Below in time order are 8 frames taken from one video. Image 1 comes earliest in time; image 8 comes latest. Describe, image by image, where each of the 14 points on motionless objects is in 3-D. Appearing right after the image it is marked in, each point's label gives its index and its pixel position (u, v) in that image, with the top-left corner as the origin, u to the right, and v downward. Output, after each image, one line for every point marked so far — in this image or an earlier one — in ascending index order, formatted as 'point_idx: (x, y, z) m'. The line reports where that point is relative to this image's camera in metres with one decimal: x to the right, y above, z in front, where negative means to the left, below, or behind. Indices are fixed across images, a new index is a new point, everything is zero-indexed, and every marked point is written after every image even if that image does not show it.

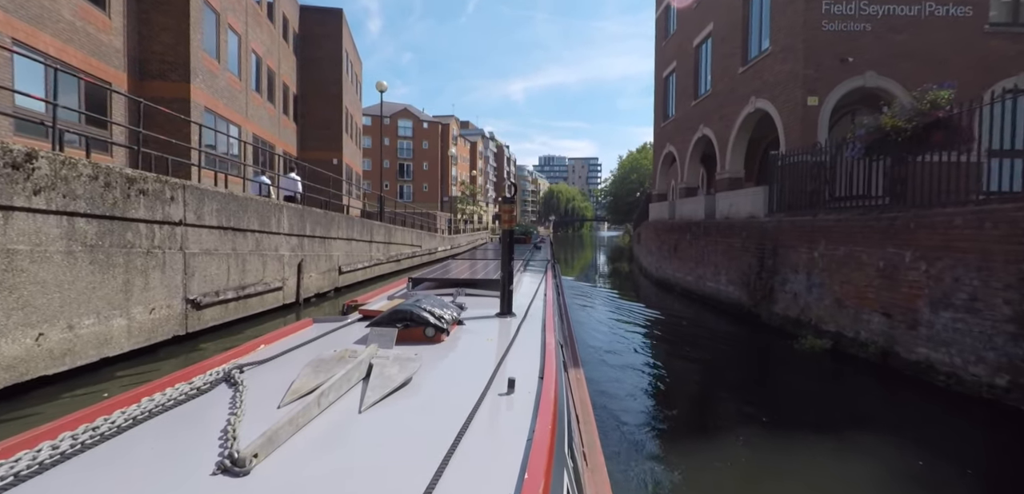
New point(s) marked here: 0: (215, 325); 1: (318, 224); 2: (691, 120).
0: (-4.2, -1.1, +6.4) m
1: (-4.0, +0.5, +9.3) m
2: (+6.7, +4.7, +16.3) m
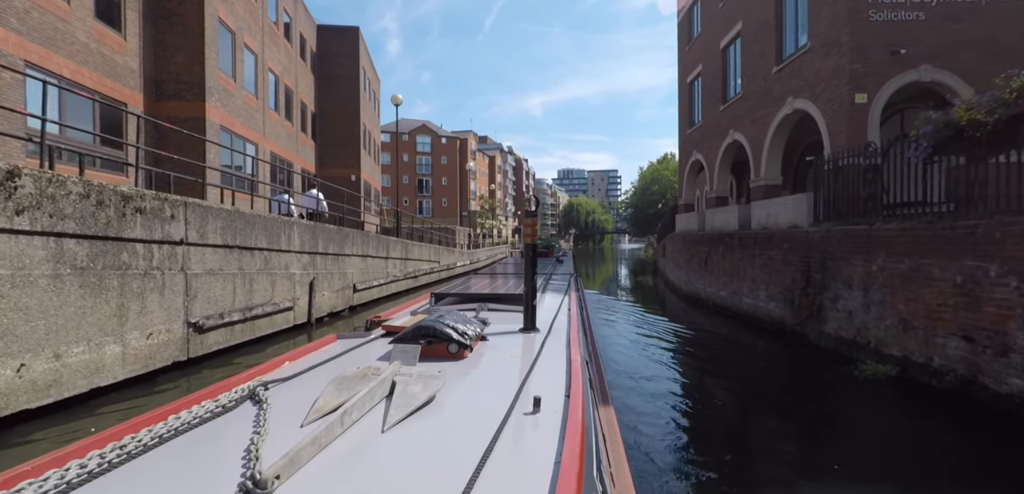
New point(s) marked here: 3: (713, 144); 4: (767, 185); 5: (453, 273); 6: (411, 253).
0: (-3.9, -1.4, +6.0) m
1: (-3.6, +0.1, +9.0) m
2: (+7.3, +4.3, +15.6) m
3: (+7.4, +3.7, +16.2) m
4: (+7.2, +1.8, +12.6) m
5: (-2.5, -1.1, +18.7) m
6: (-3.1, -0.2, +13.7) m
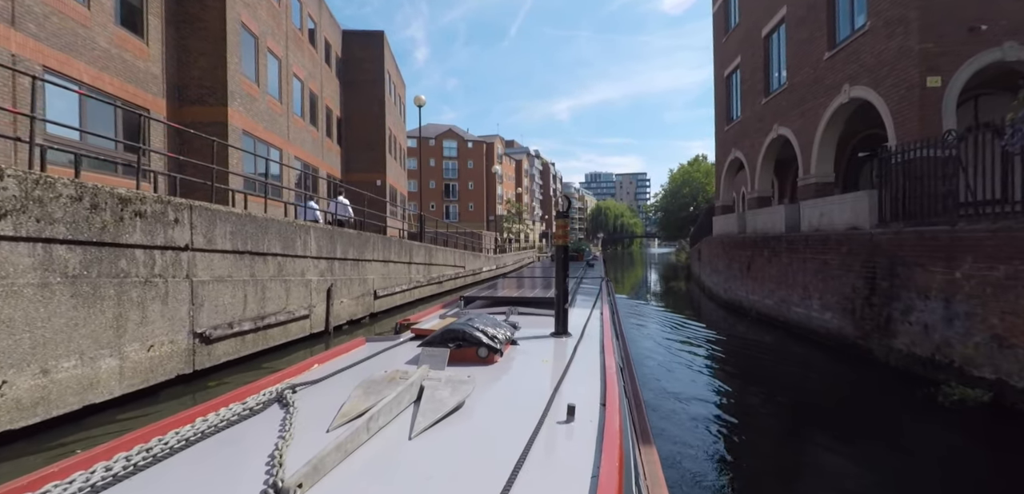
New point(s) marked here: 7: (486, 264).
0: (-3.6, -1.5, +5.7) m
1: (-3.1, 0.0, +8.6) m
2: (+8.2, +4.2, +14.7) m
3: (+8.3, +3.6, +15.3) m
4: (+7.9, +1.7, +11.6) m
5: (-1.4, -1.2, +18.3) m
6: (-2.3, -0.3, +13.3) m
7: (-1.2, -0.8, +19.8) m
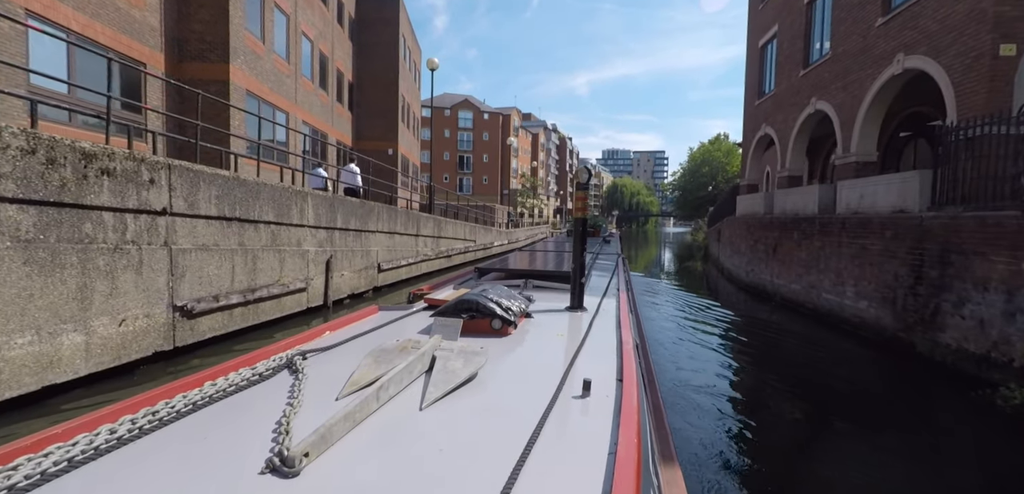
0: (-3.5, -1.1, +5.4) m
1: (-2.9, +0.6, +8.2) m
2: (+8.7, +4.7, +13.7) m
3: (+8.7, +4.1, +14.3) m
4: (+8.3, +2.0, +10.8) m
5: (-0.9, -0.2, +17.9) m
6: (-2.0, +0.5, +12.9) m
7: (-0.7, +0.3, +19.4) m
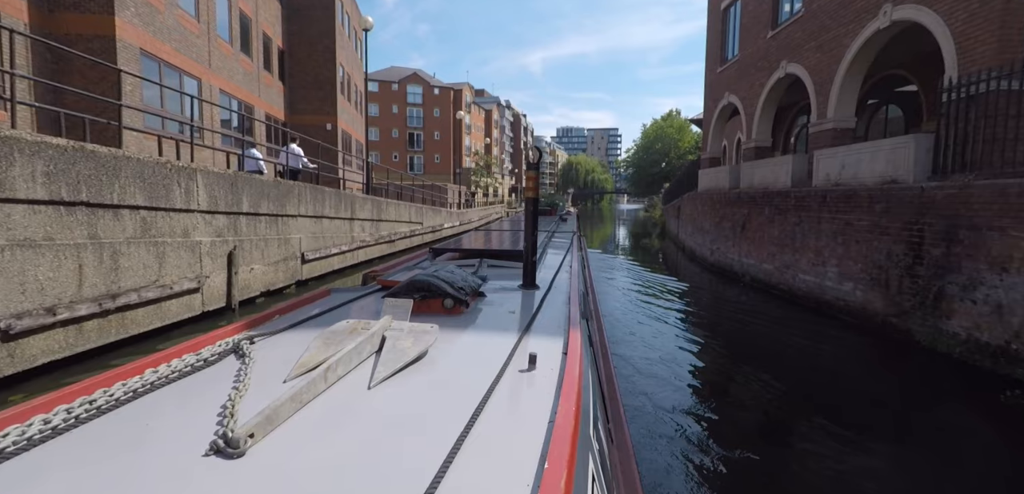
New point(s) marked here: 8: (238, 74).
0: (-4.1, -1.0, +4.0) m
1: (-3.8, +0.8, +6.9) m
2: (+7.2, +5.4, +13.2) m
3: (+7.2, +4.9, +13.9) m
4: (+7.1, +2.6, +10.4) m
5: (-2.7, +0.4, +16.7) m
6: (-3.3, +0.9, +11.6) m
7: (-2.6, +1.1, +18.1) m
8: (-8.8, +5.6, +14.5) m
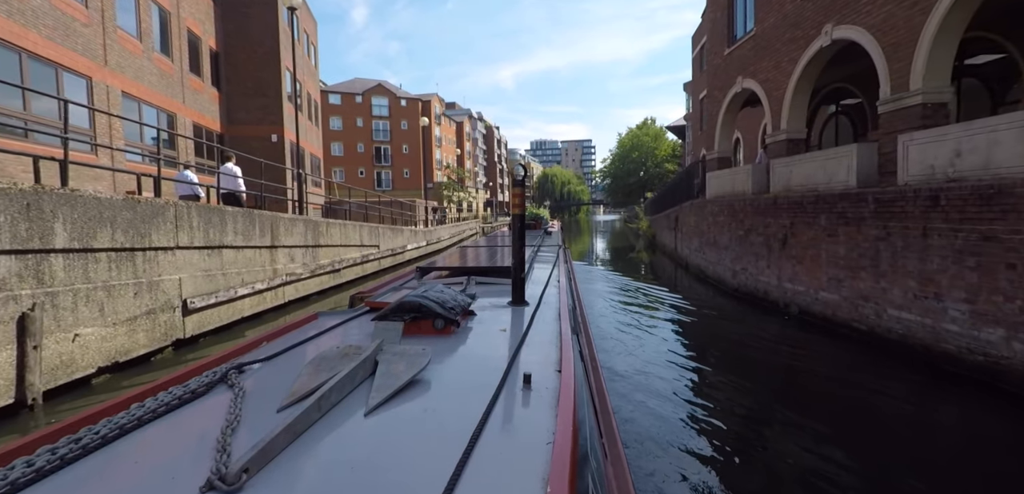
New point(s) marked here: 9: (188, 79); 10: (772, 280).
0: (-4.2, -1.4, +1.7) m
1: (-4.1, +0.2, +4.6) m
2: (+6.3, +5.1, +11.6) m
3: (+6.3, +4.5, +12.3) m
4: (+6.5, +2.4, +8.7) m
5: (-3.5, -0.3, +14.4) m
6: (-3.9, +0.2, +9.4) m
7: (-3.5, +0.2, +15.9) m
8: (-9.7, +4.6, +12.1) m
9: (-10.1, +5.2, +14.0) m
10: (+5.2, -0.6, +10.3) m
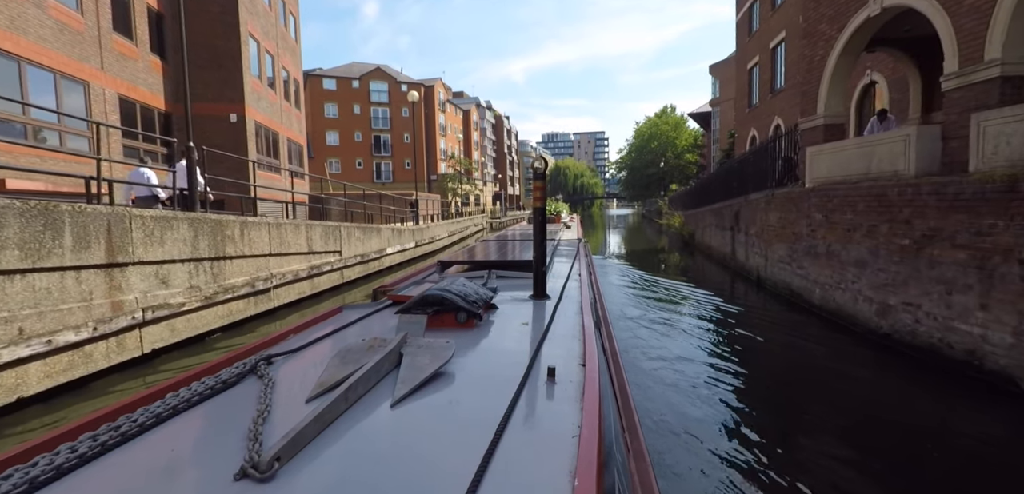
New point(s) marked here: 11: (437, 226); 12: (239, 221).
0: (-4.4, -1.7, -1.1) m
1: (-4.2, 0.0, +1.8) m
2: (+6.5, +4.9, +8.4) m
3: (+6.5, +4.4, +9.1) m
4: (+6.5, +2.2, +5.6) m
5: (-3.3, -0.4, +11.6) m
6: (-3.8, +0.1, +6.5) m
7: (-3.3, +0.2, +13.1) m
8: (-9.6, +4.5, +9.3) m
9: (-9.9, +5.1, +11.3) m
10: (+5.3, -0.7, +7.2) m
11: (-3.2, +1.0, +19.7) m
12: (-3.8, +0.4, +6.6) m
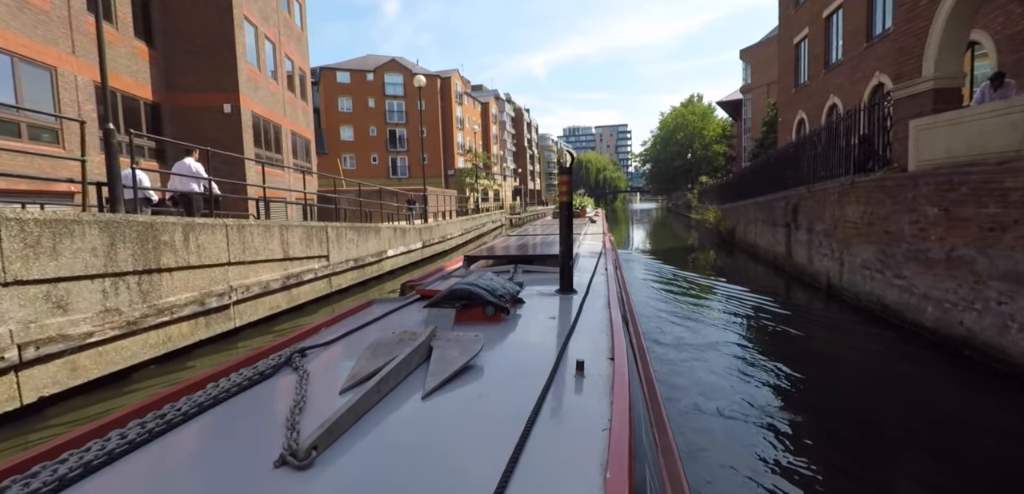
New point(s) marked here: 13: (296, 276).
0: (-4.6, -1.9, -2.2) m
1: (-4.3, -0.1, +0.6) m
2: (+6.6, +4.9, +6.7) m
3: (+6.7, +4.4, +7.4) m
4: (+6.6, +2.1, +3.9) m
5: (-2.9, -0.5, +10.4) m
6: (-3.7, 0.0, +5.4) m
7: (-2.8, +0.2, +11.9) m
8: (-9.3, +4.4, +8.4) m
9: (-9.6, +5.1, +10.3) m
10: (+5.5, -0.8, +5.6) m
11: (-2.5, +1.1, +18.5) m
12: (-3.6, +0.3, +5.4) m
13: (-3.3, -0.4, +7.2) m
